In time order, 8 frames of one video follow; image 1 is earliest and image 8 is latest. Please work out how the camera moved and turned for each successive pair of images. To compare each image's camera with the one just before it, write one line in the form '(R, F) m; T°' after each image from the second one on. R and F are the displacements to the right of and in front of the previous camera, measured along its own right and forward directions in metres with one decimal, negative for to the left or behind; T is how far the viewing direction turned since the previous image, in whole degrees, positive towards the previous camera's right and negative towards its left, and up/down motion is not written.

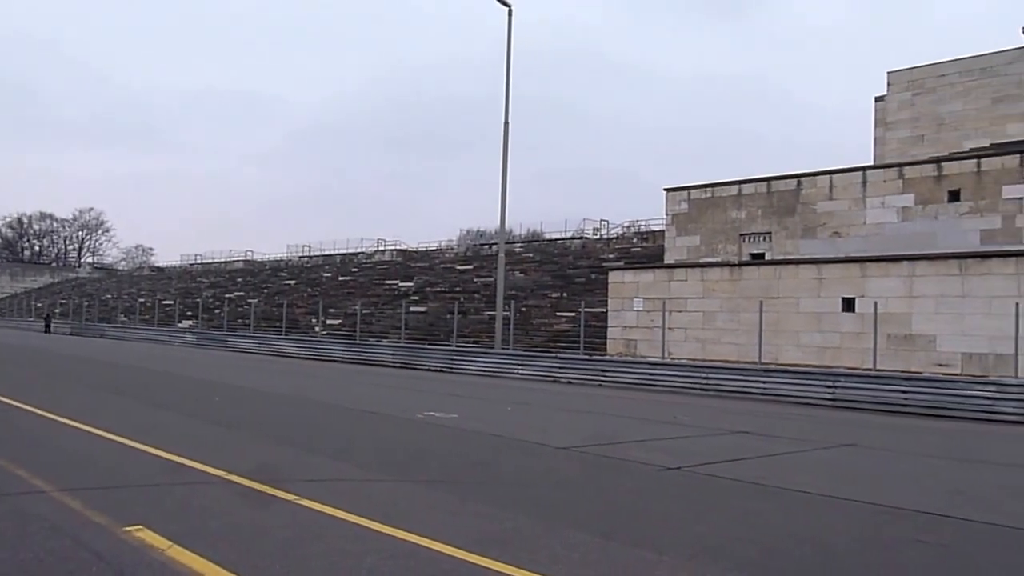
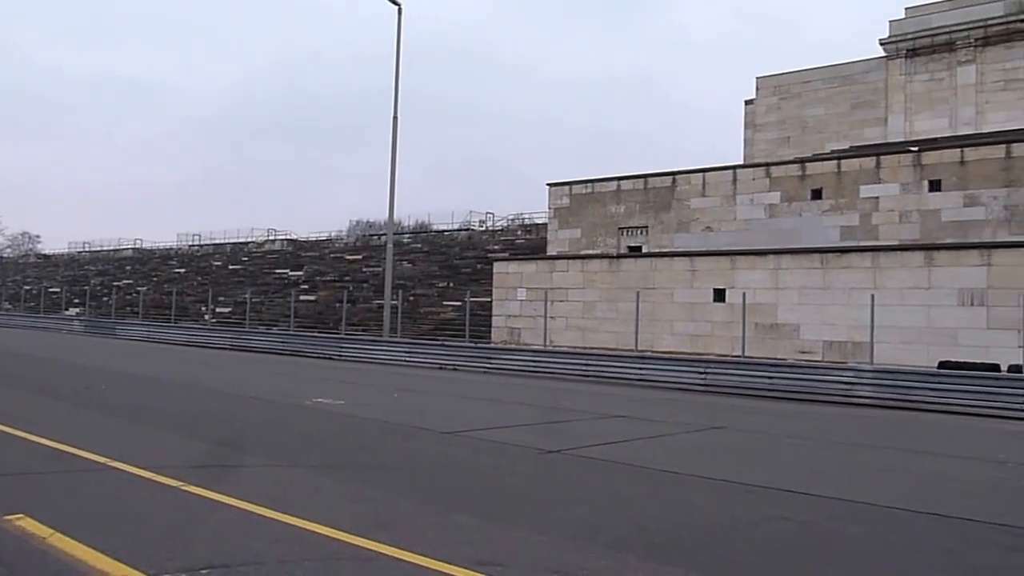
(0.0, -0.4) m; +7°
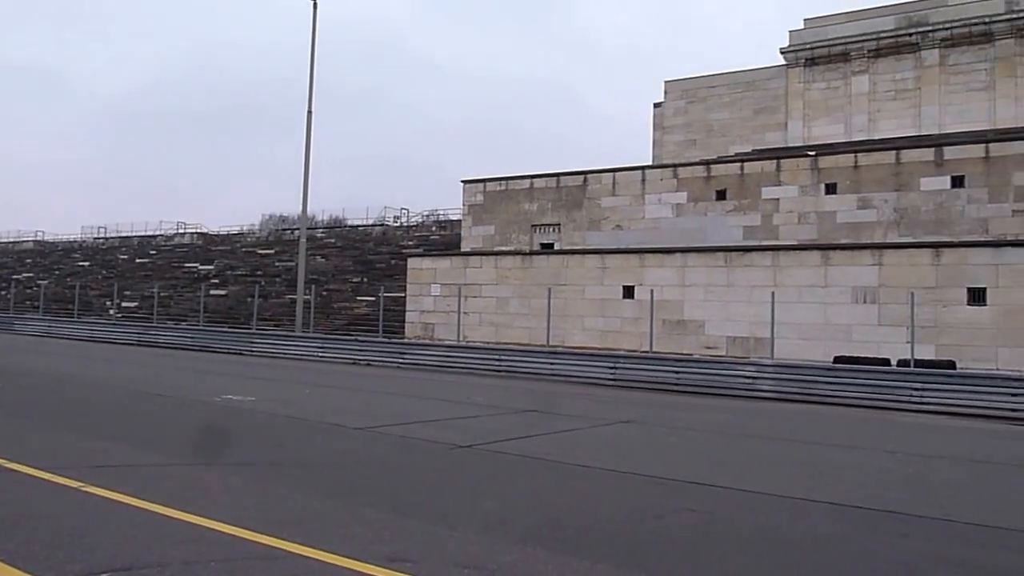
(+0.1, -0.2) m; +6°
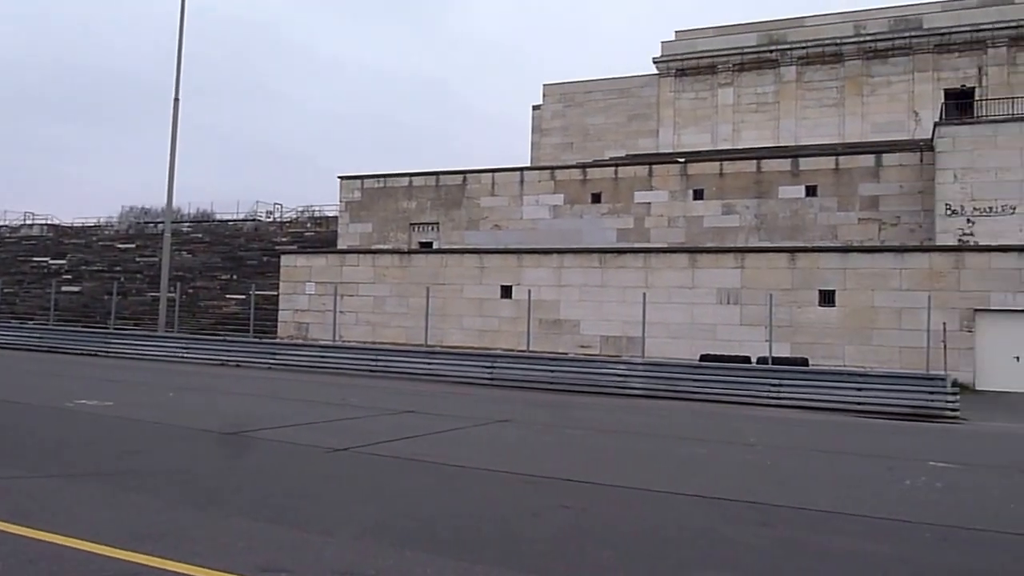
(-0.3, 0.0) m; +9°
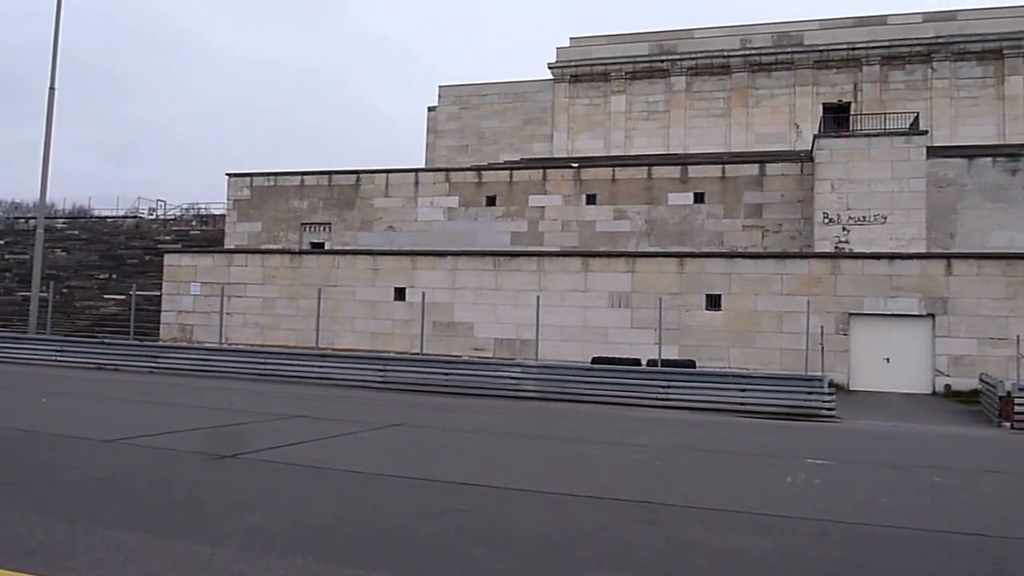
(+0.3, +0.1) m; +6°
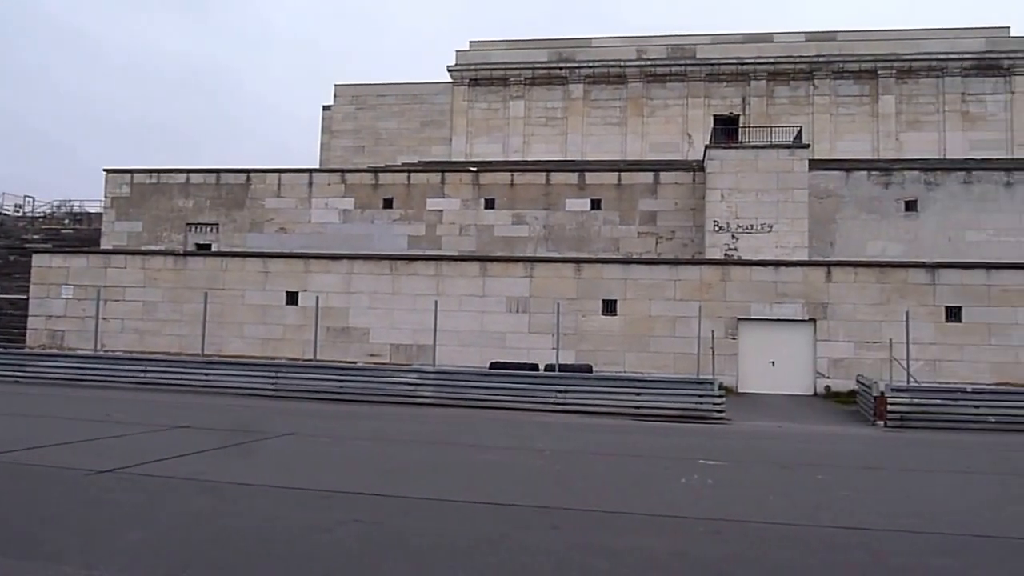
(-0.3, +0.2) m; +8°
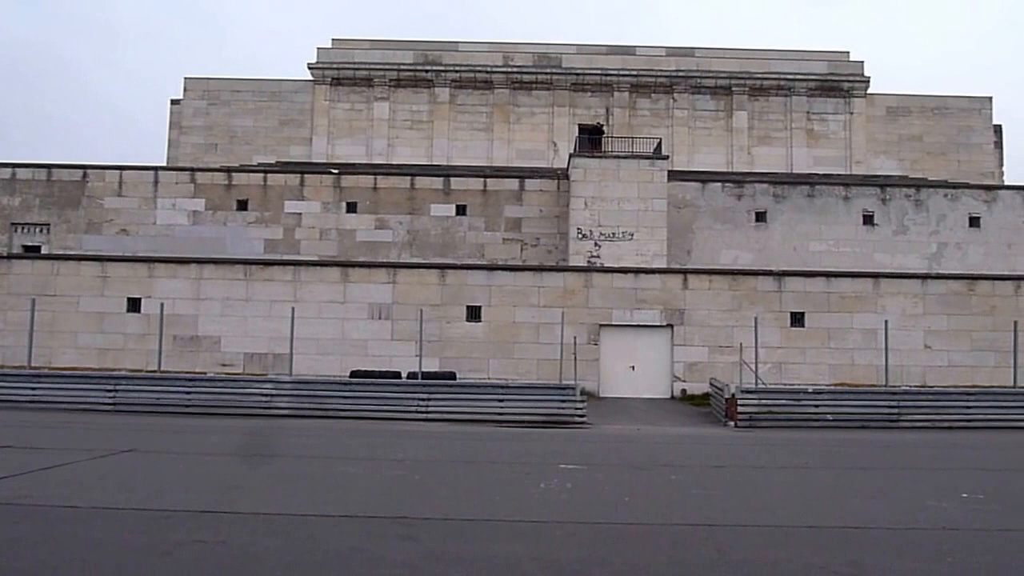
(-0.2, +0.4) m; +10°
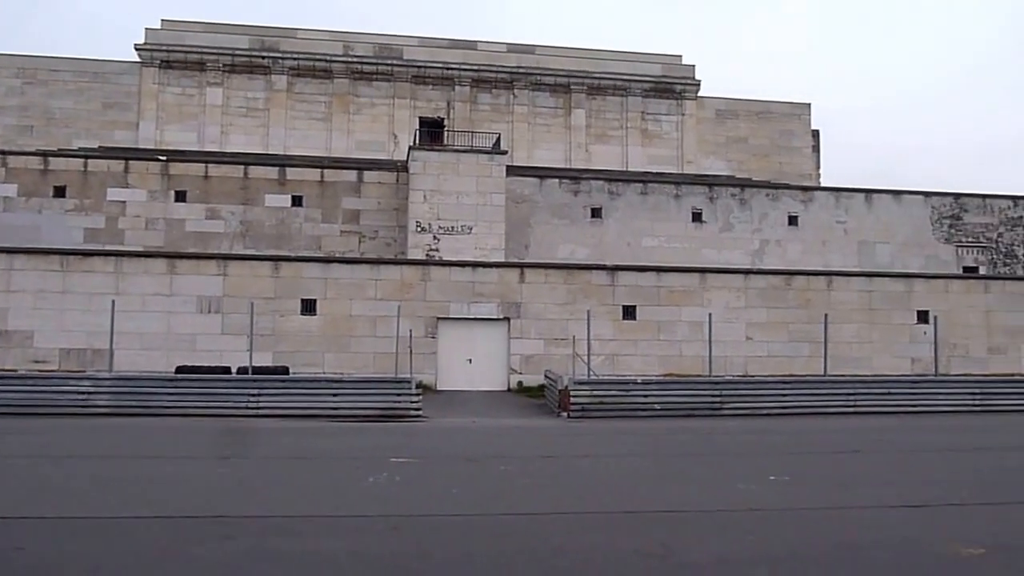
(+1.2, -0.2) m; +8°
